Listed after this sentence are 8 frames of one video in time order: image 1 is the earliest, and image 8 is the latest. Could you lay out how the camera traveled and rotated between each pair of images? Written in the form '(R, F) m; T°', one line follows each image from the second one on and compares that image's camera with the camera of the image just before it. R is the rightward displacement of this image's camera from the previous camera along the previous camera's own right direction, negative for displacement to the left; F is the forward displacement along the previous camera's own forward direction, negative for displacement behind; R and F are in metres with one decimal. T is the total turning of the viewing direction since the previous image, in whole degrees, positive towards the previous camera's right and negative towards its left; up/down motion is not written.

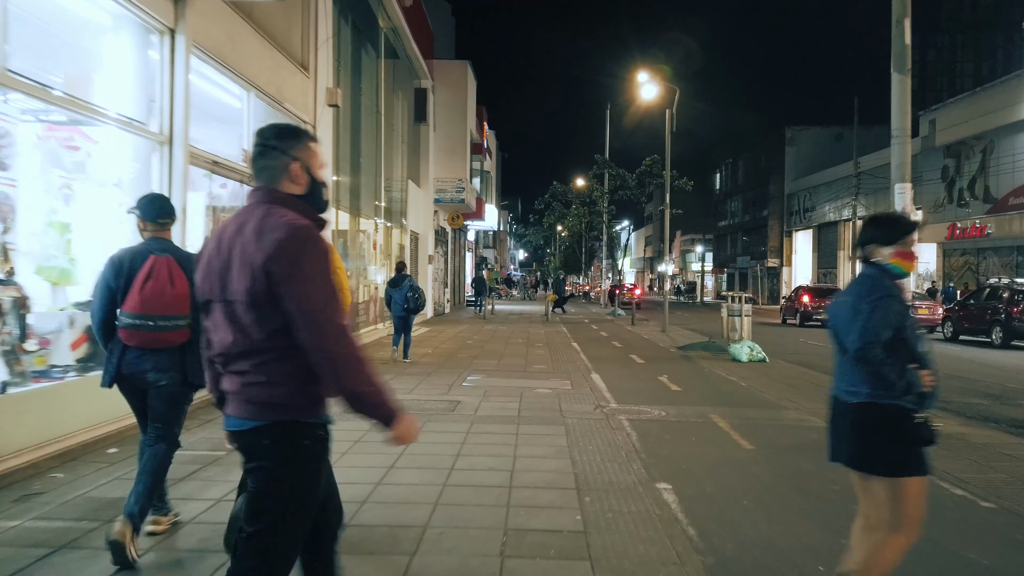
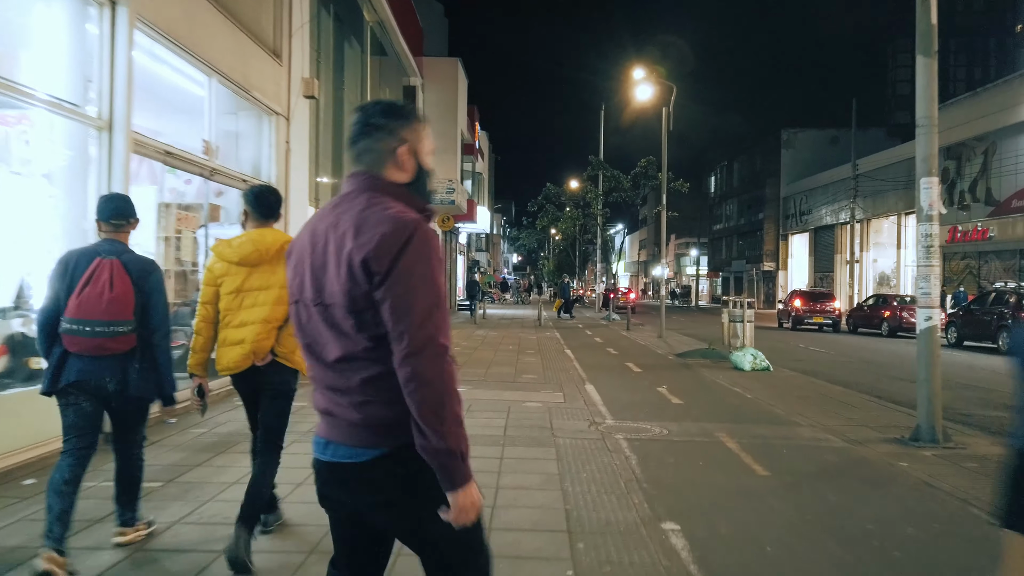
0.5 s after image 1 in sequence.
(+0.1, +0.8) m; 0°
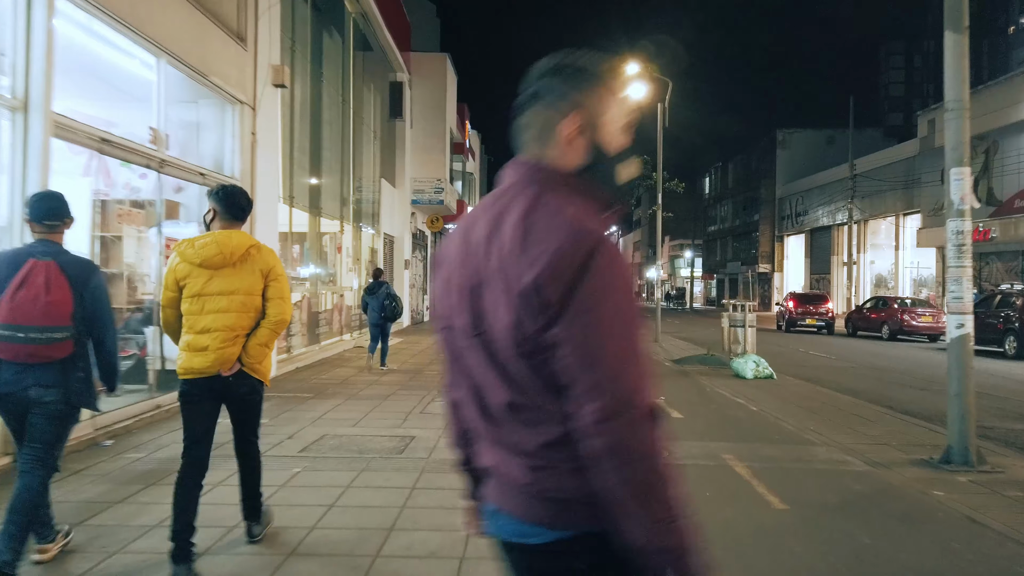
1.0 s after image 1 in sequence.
(+0.1, +0.9) m; 0°
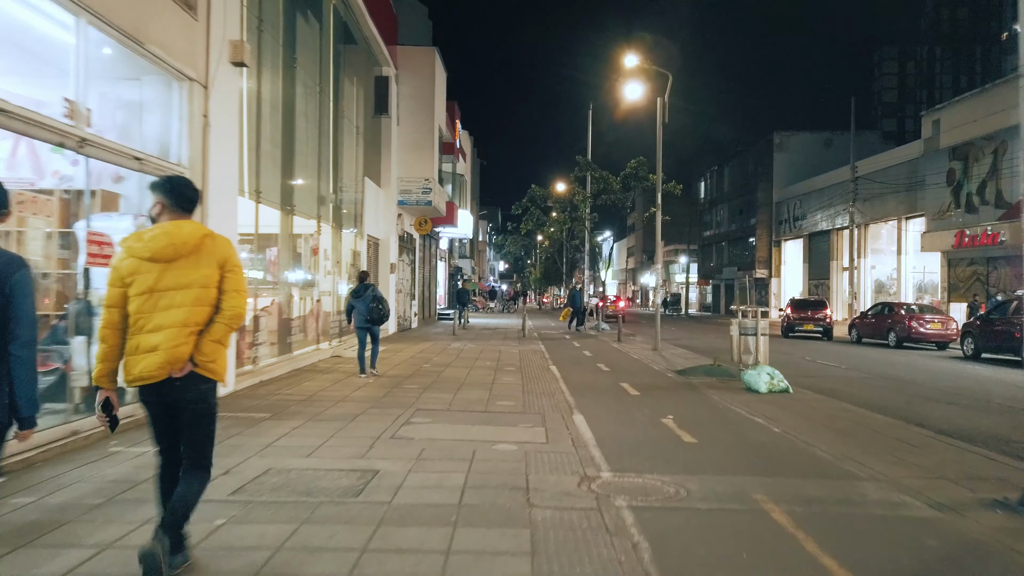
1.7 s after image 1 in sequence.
(+0.1, +1.3) m; 0°
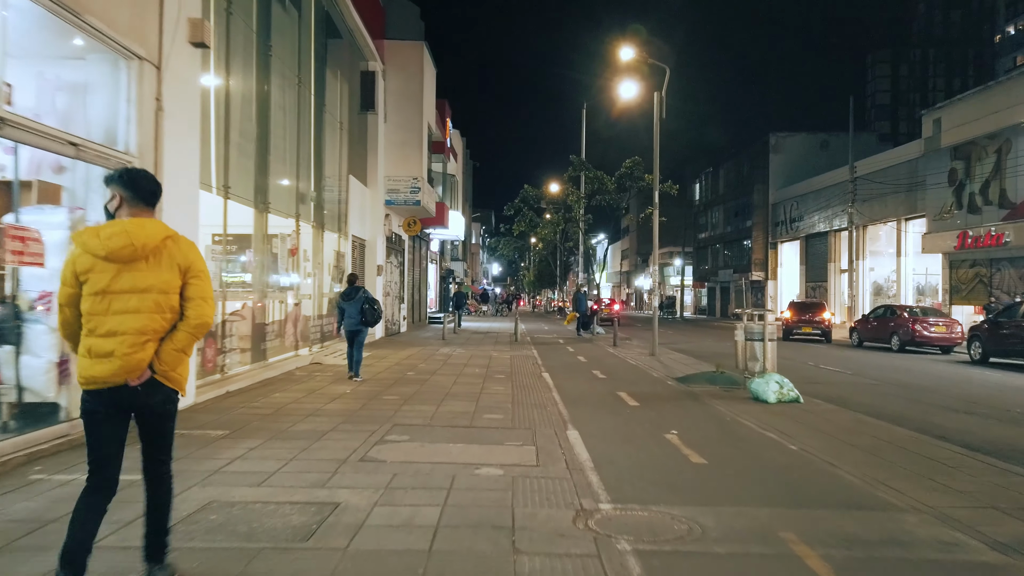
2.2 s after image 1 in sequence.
(+0.1, +0.9) m; 0°
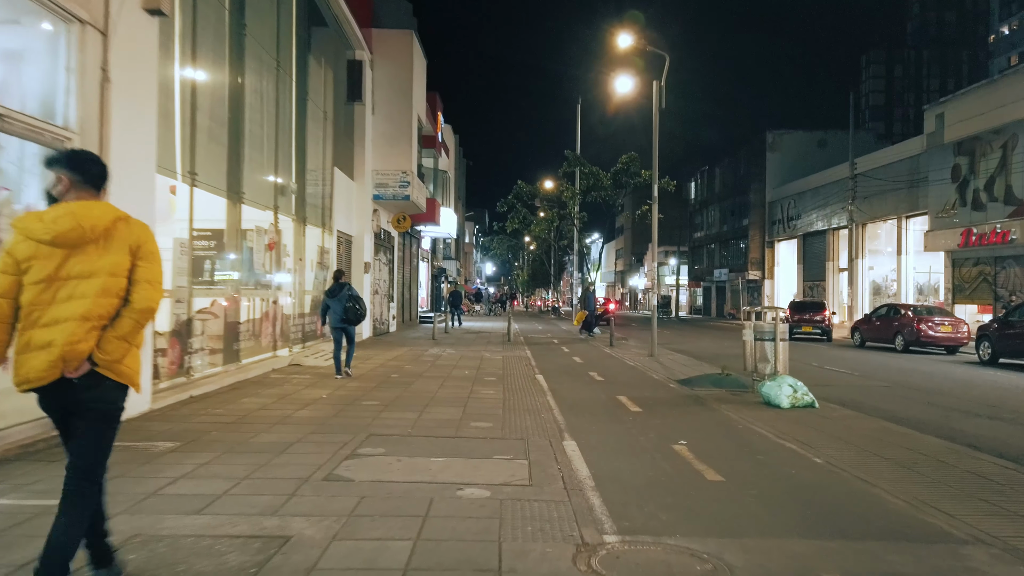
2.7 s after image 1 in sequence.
(0.0, +0.9) m; 0°
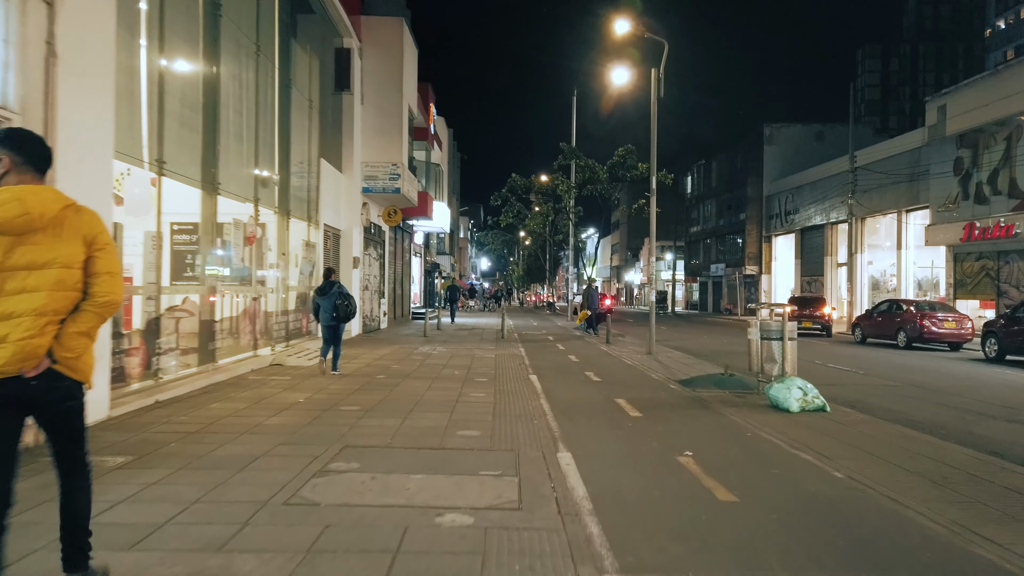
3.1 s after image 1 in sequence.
(+0.1, +0.7) m; 0°
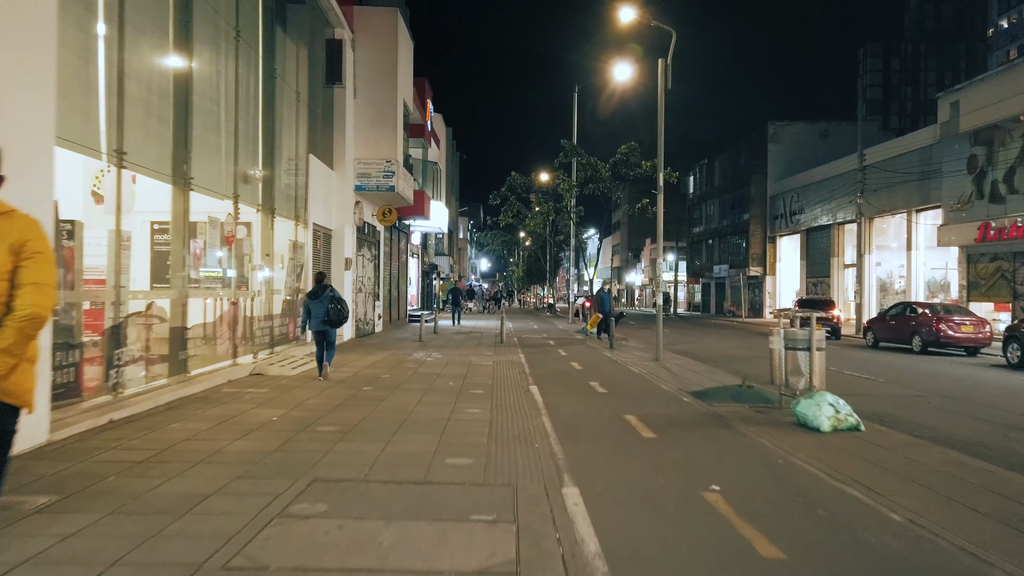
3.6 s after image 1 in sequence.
(0.0, +1.0) m; 0°
